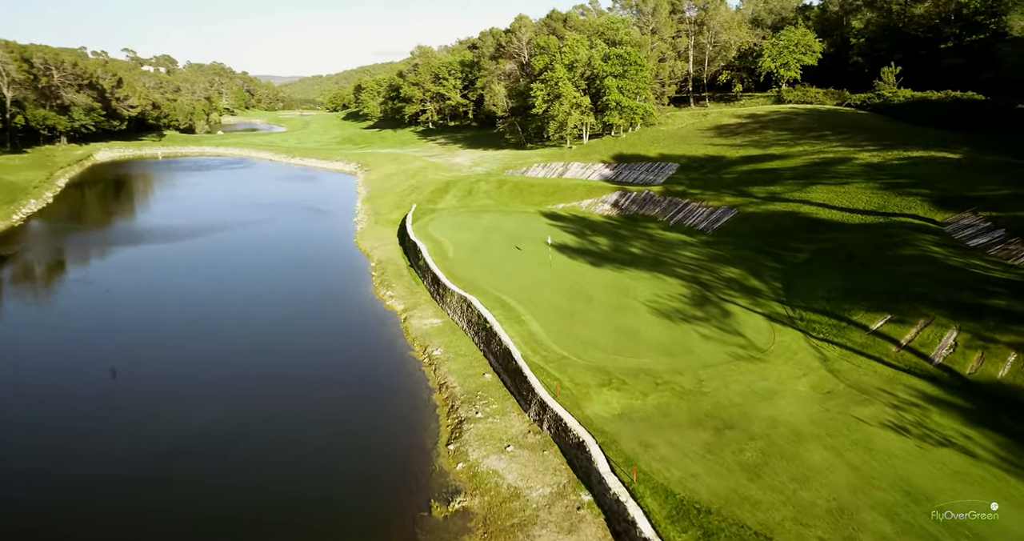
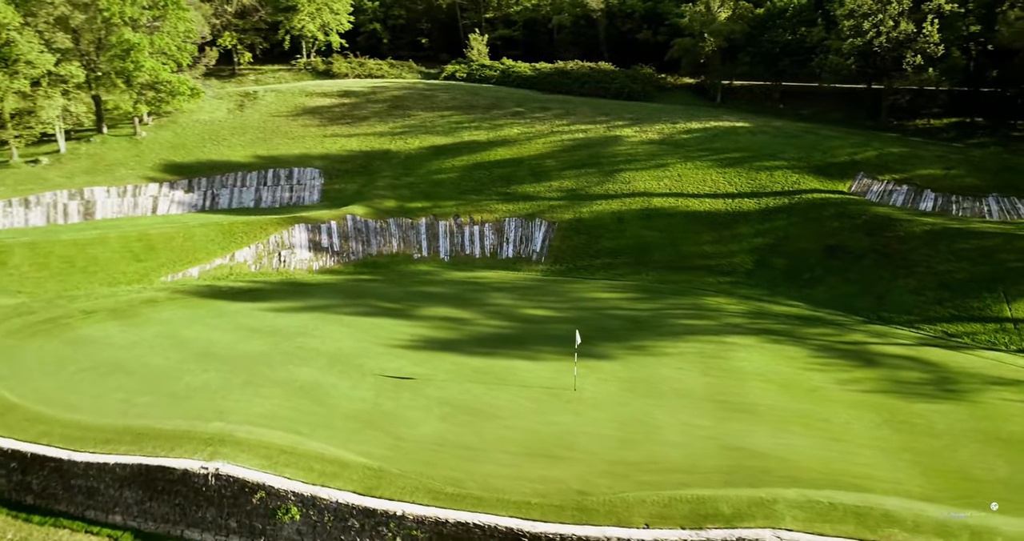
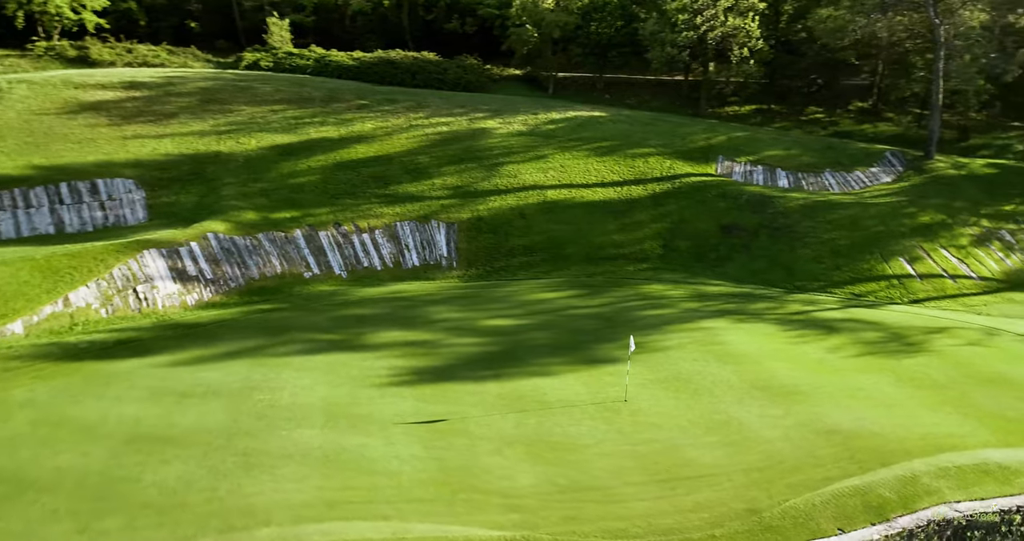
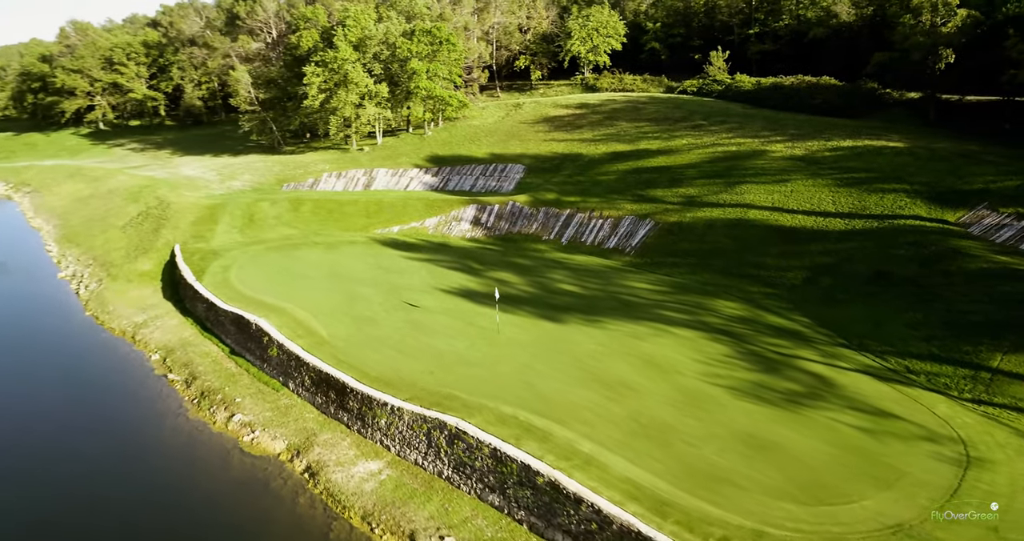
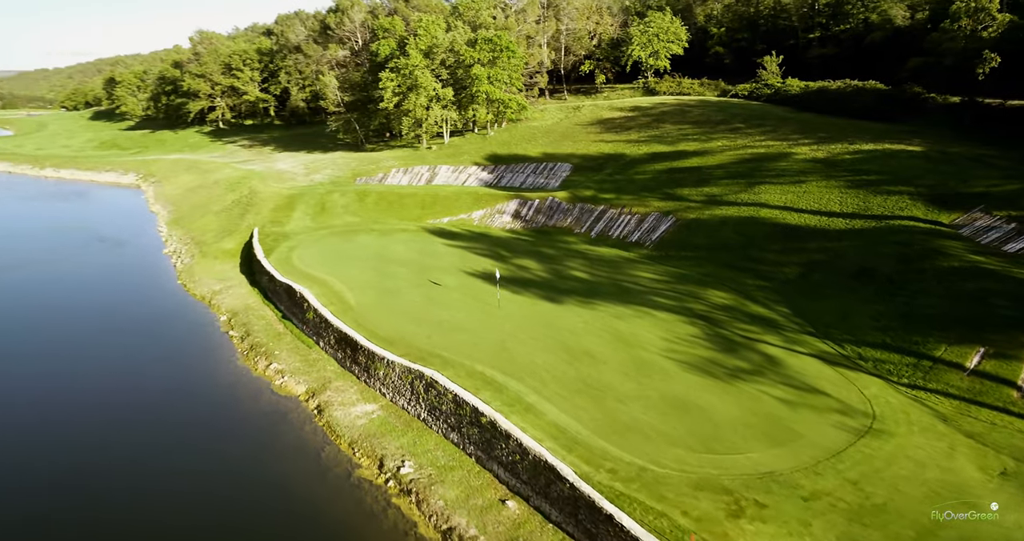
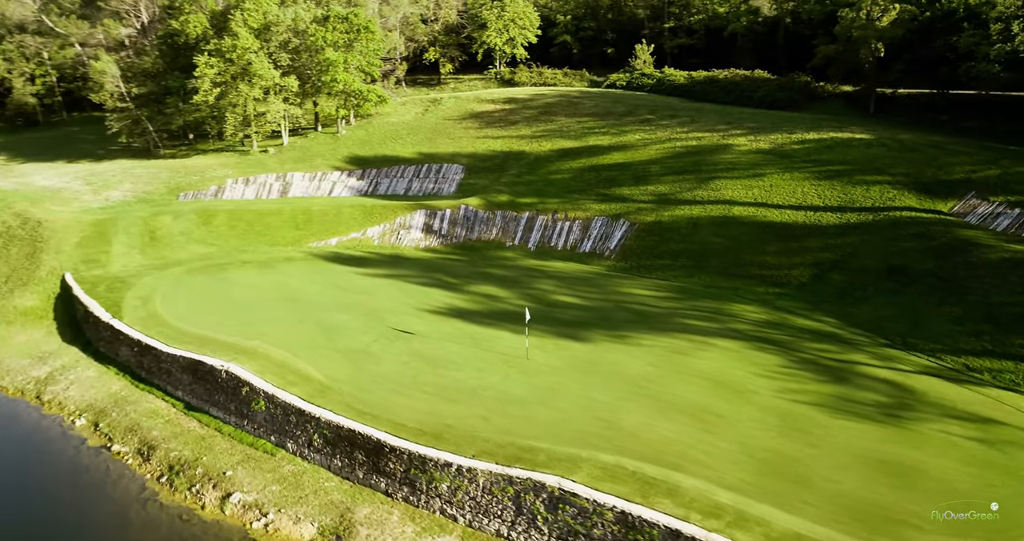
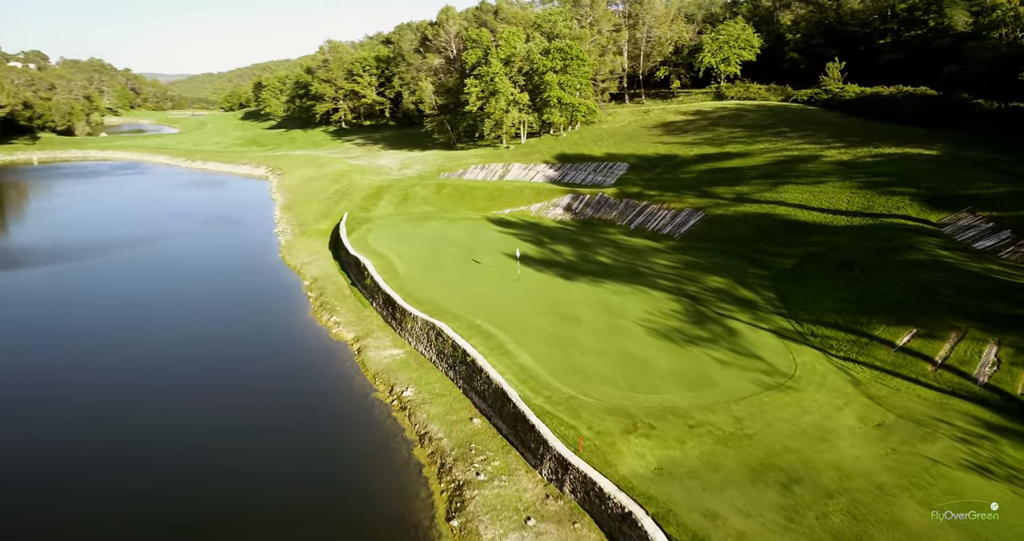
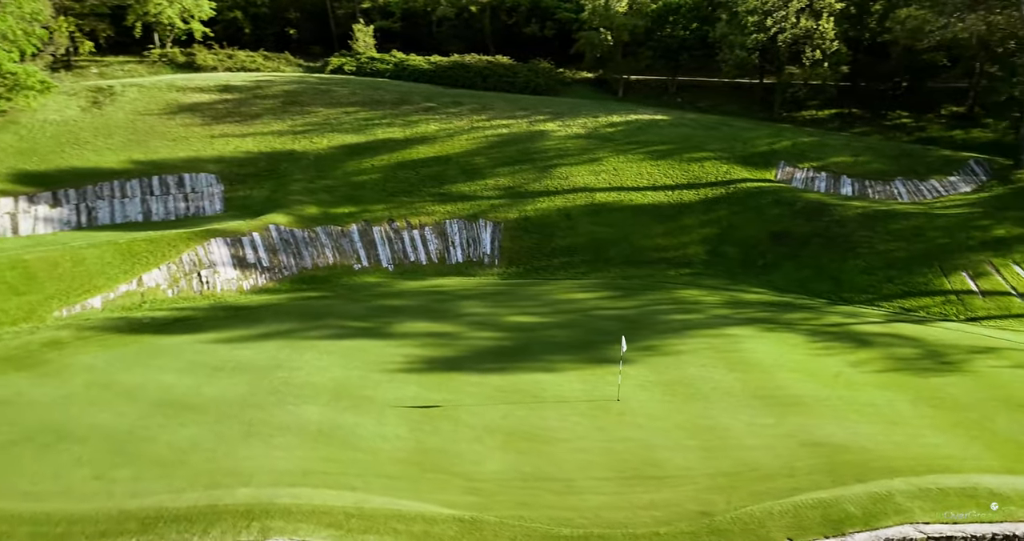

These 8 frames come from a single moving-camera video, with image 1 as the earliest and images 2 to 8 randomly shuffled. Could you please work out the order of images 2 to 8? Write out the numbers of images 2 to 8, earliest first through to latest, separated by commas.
7, 5, 4, 6, 2, 8, 3
